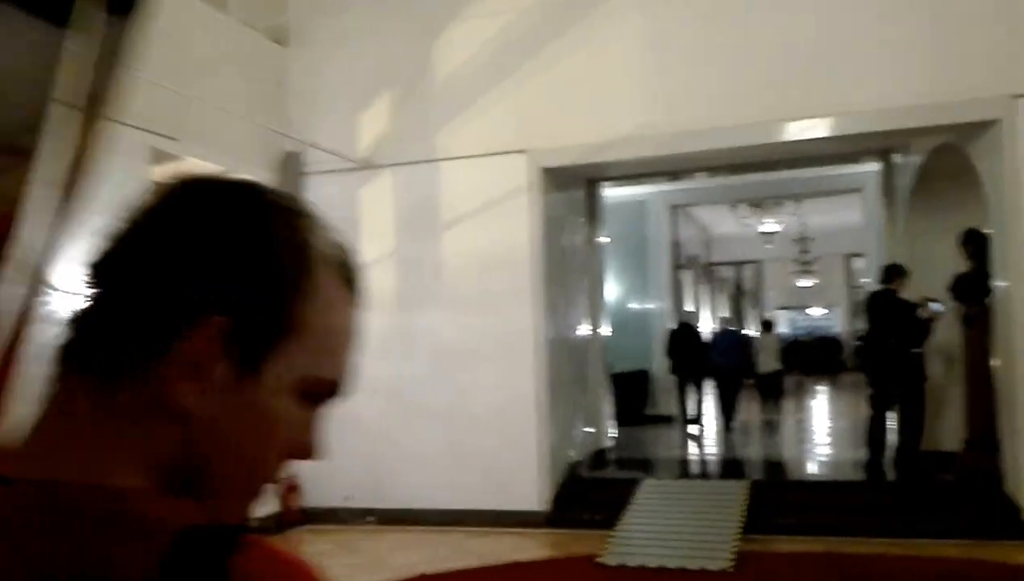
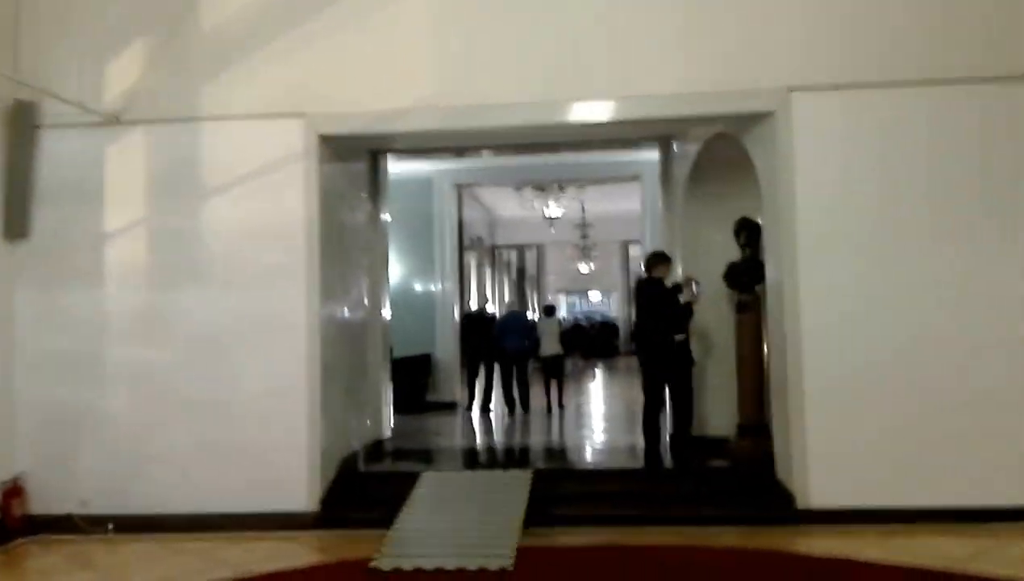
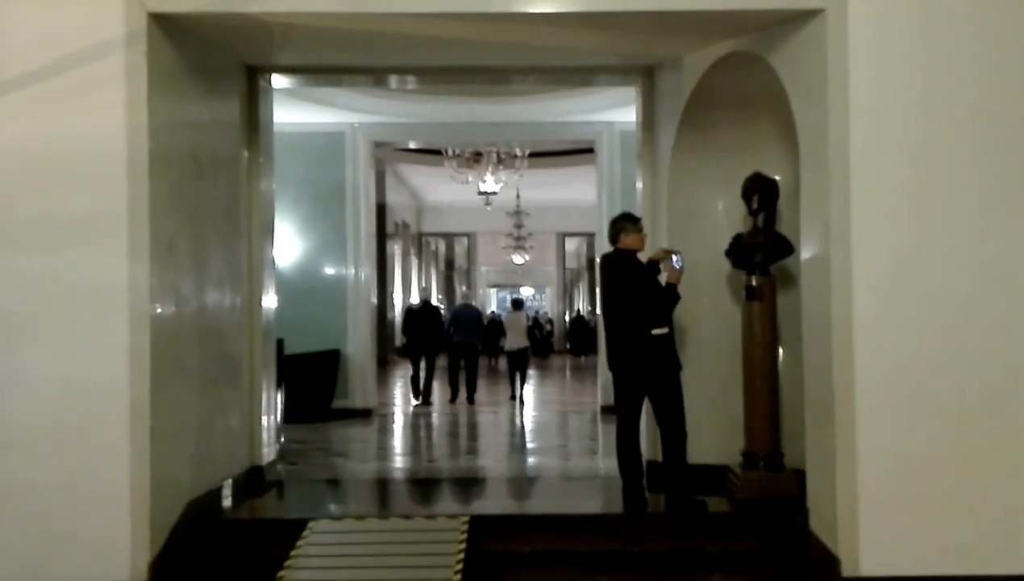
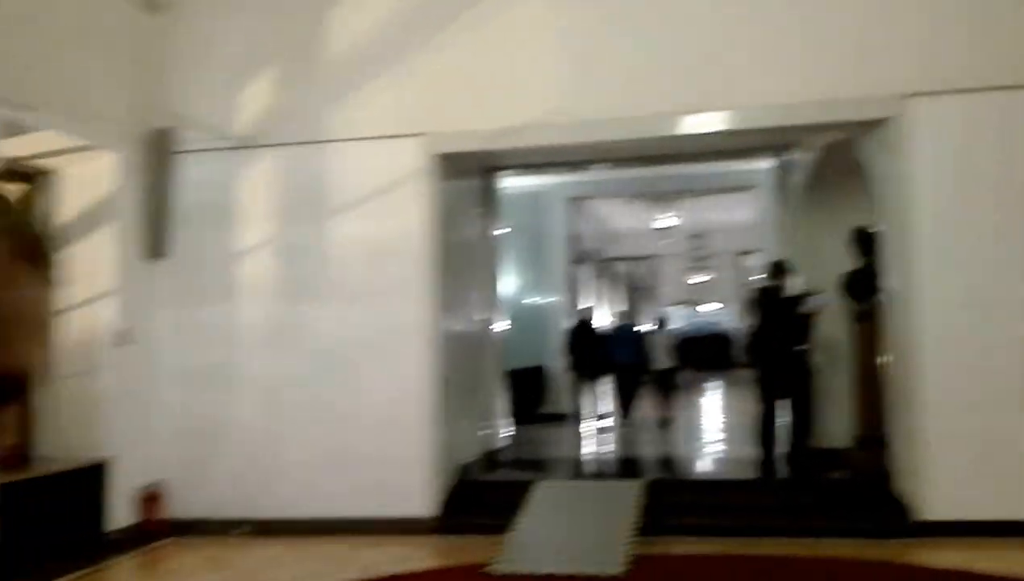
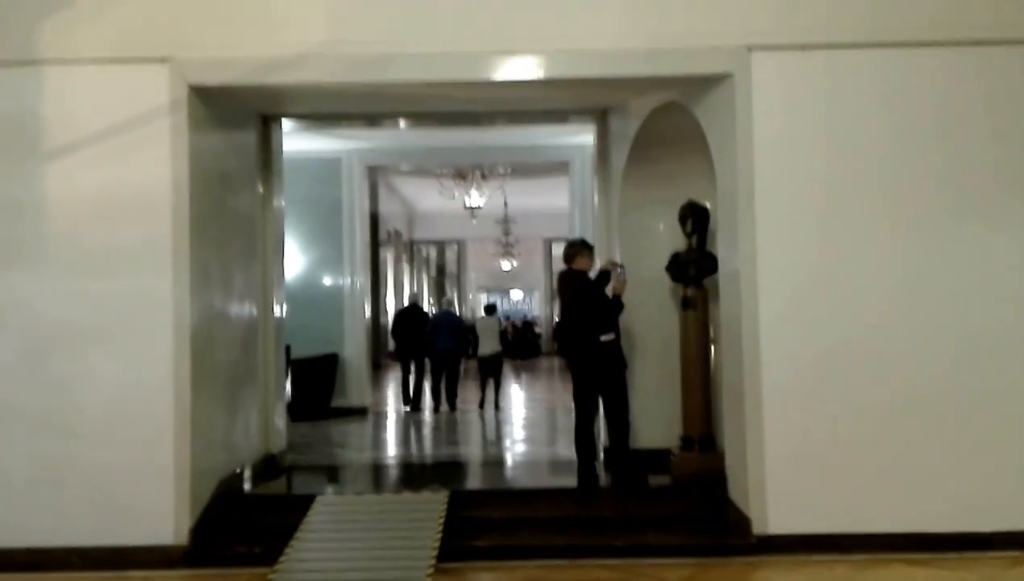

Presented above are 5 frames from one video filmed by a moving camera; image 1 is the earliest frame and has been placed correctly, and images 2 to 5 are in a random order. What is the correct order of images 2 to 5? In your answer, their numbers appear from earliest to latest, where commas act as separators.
4, 2, 5, 3
